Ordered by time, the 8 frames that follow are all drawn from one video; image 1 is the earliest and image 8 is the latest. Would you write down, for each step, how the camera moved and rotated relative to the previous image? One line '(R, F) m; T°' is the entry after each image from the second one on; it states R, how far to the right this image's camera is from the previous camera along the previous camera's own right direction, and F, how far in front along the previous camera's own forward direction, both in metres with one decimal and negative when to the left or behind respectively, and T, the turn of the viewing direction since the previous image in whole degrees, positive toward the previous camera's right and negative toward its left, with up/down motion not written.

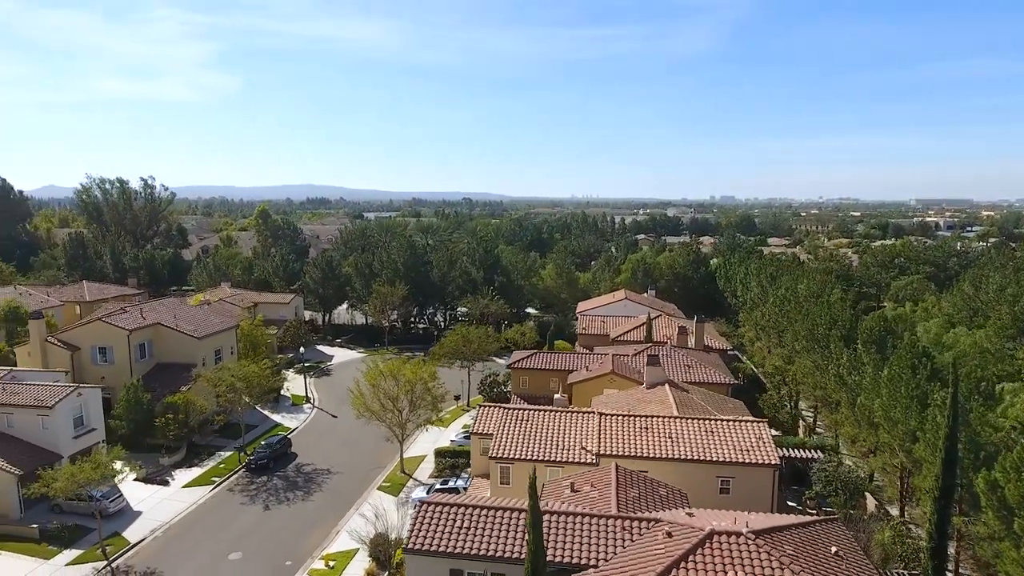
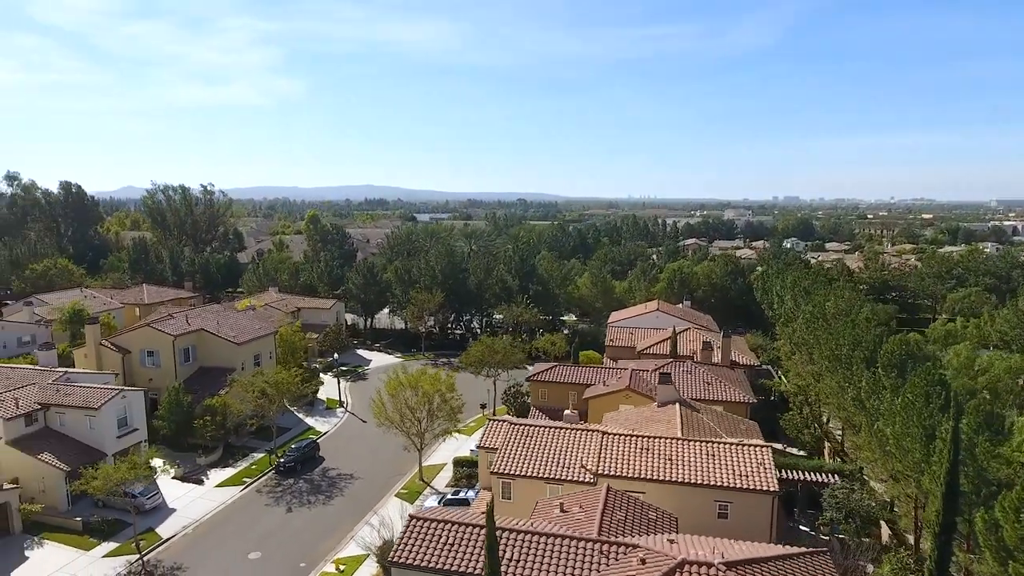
(+1.7, -0.5) m; -5°
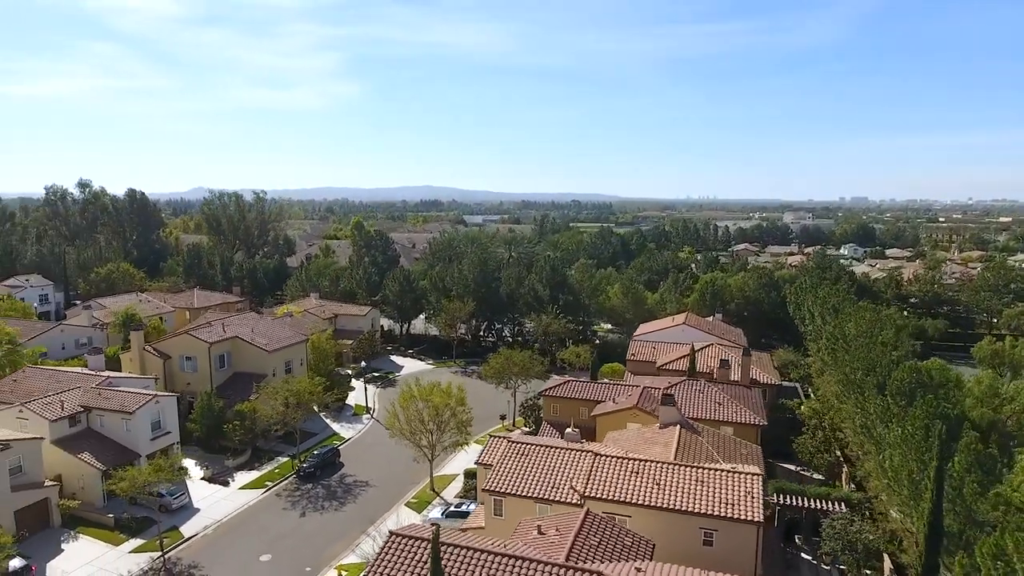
(+2.1, -0.5) m; -5°
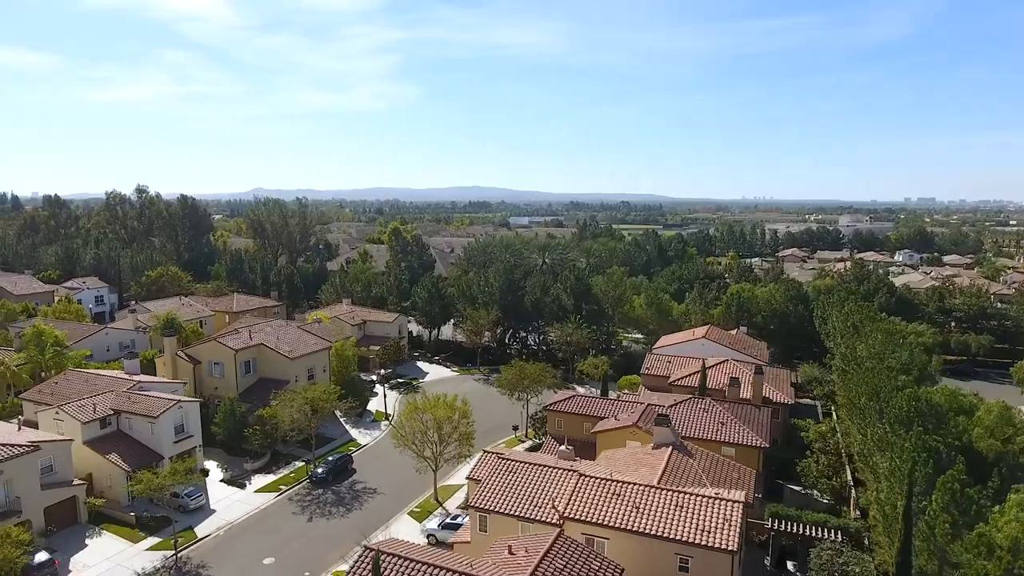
(+2.2, -0.4) m; -4°
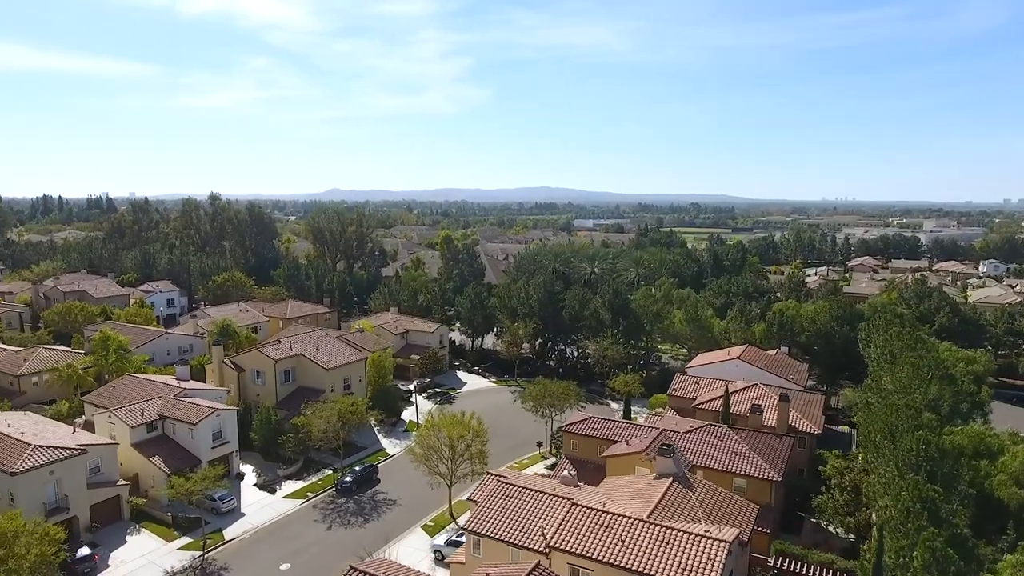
(+2.5, -0.4) m; -6°
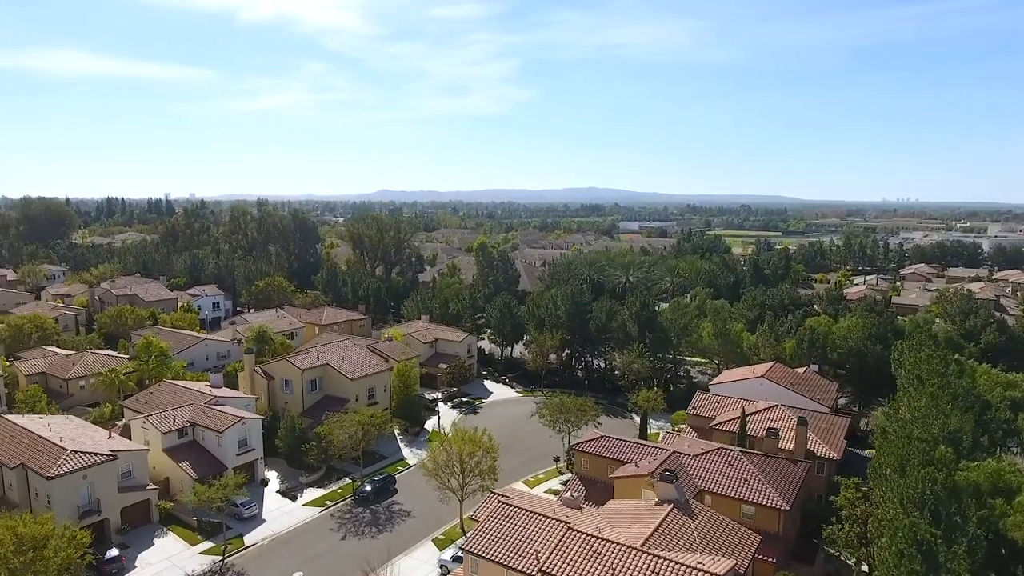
(+1.7, -0.3) m; -4°
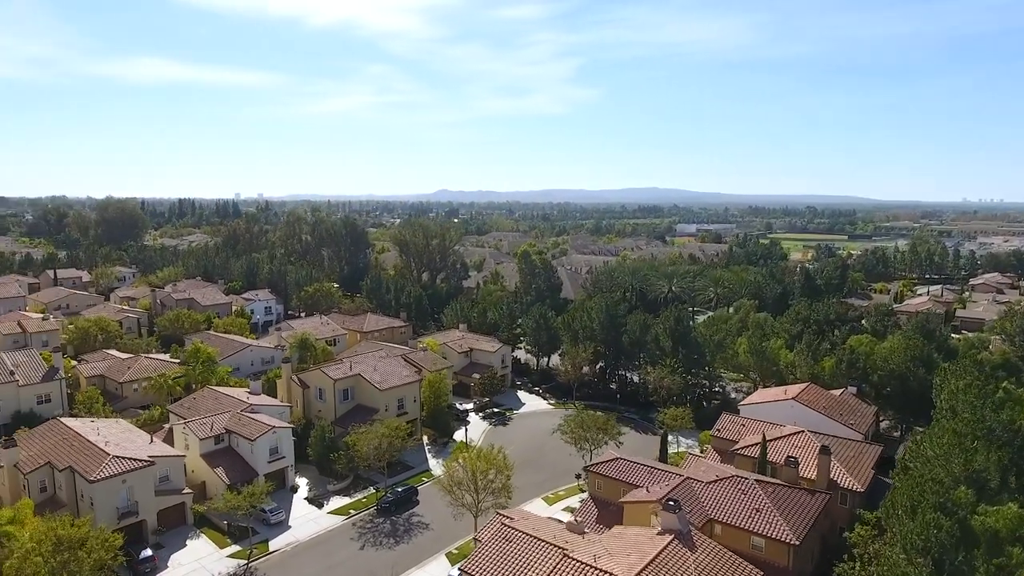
(+2.1, -0.4) m; -5°
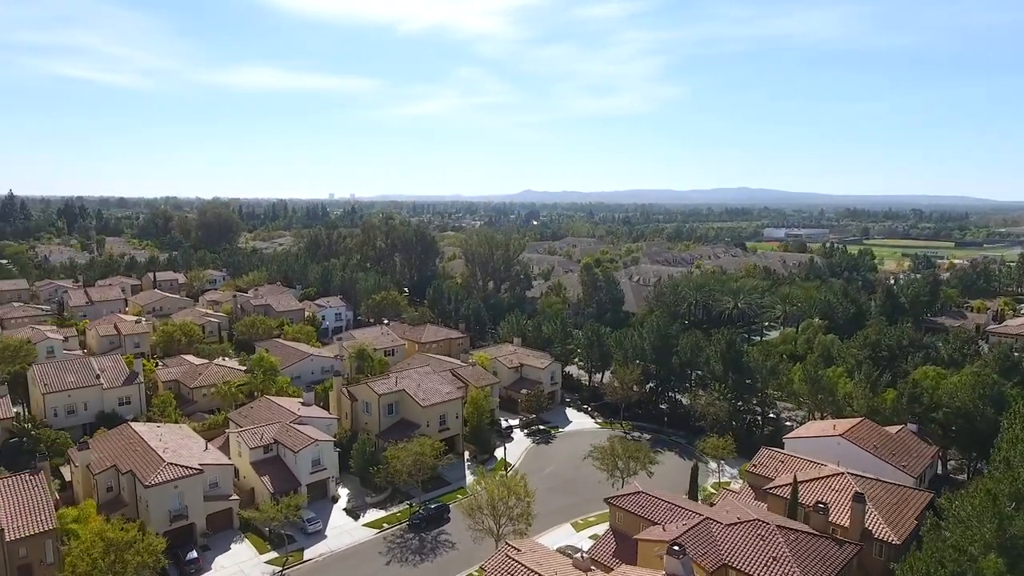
(+3.1, -0.3) m; -8°
